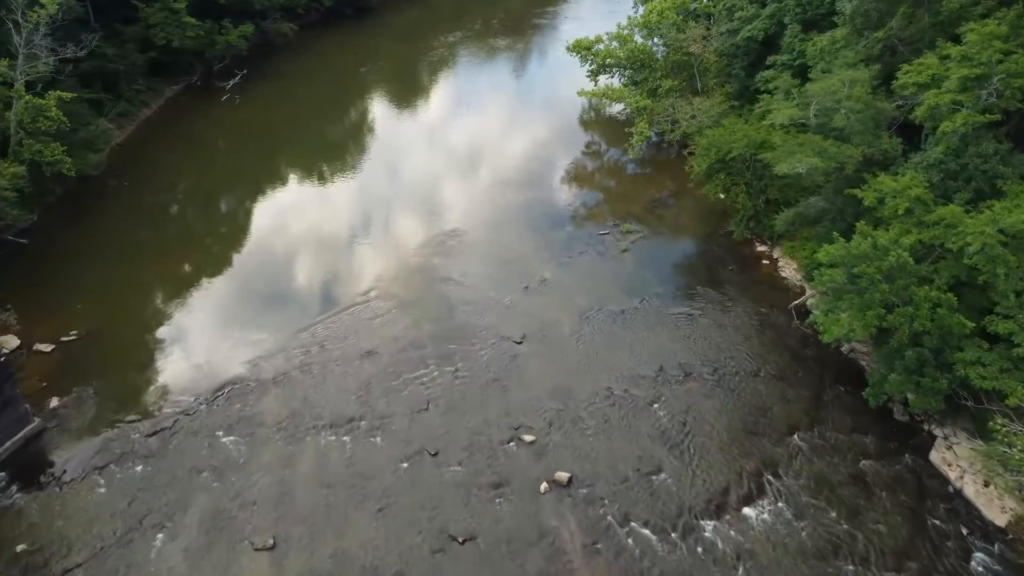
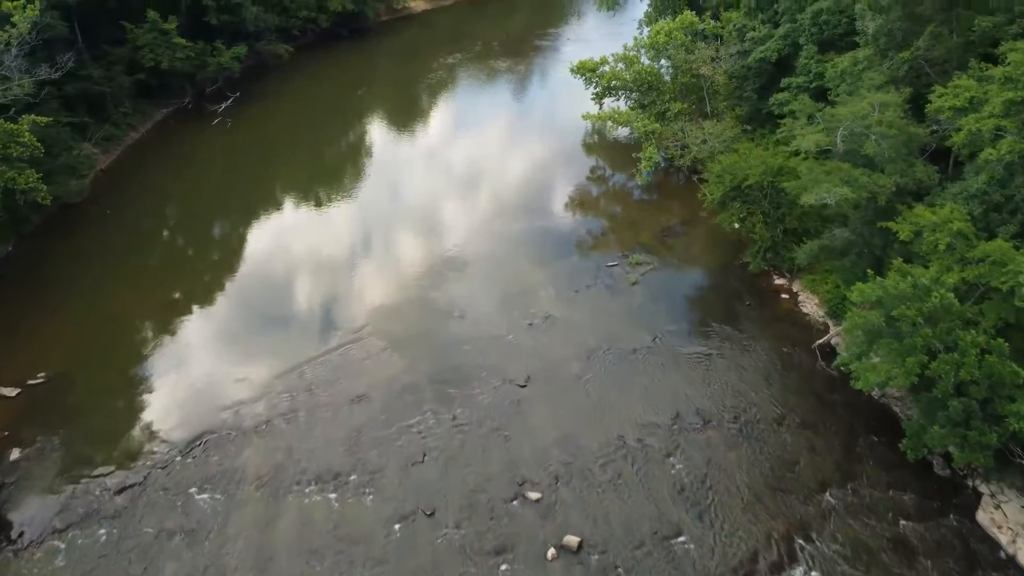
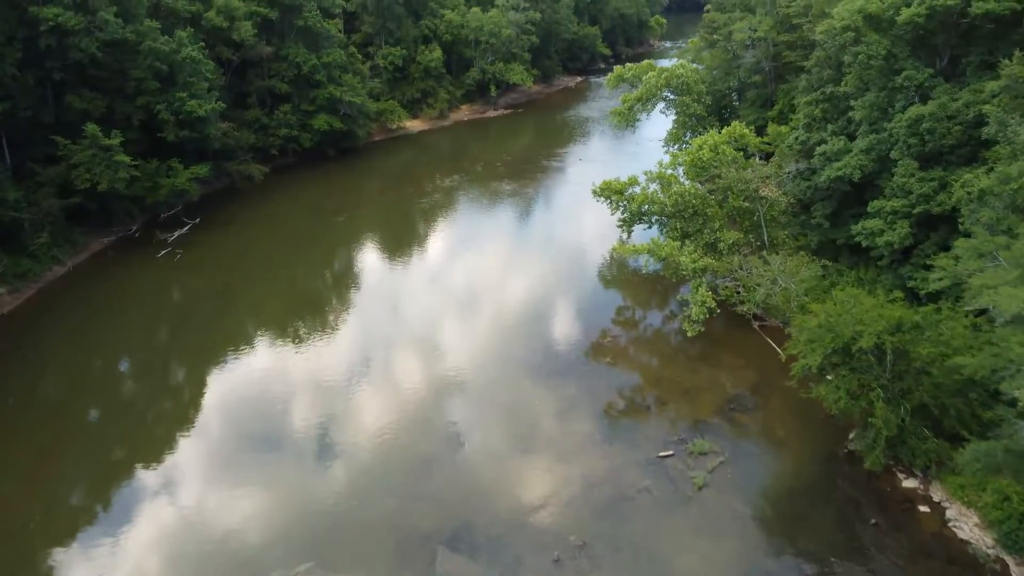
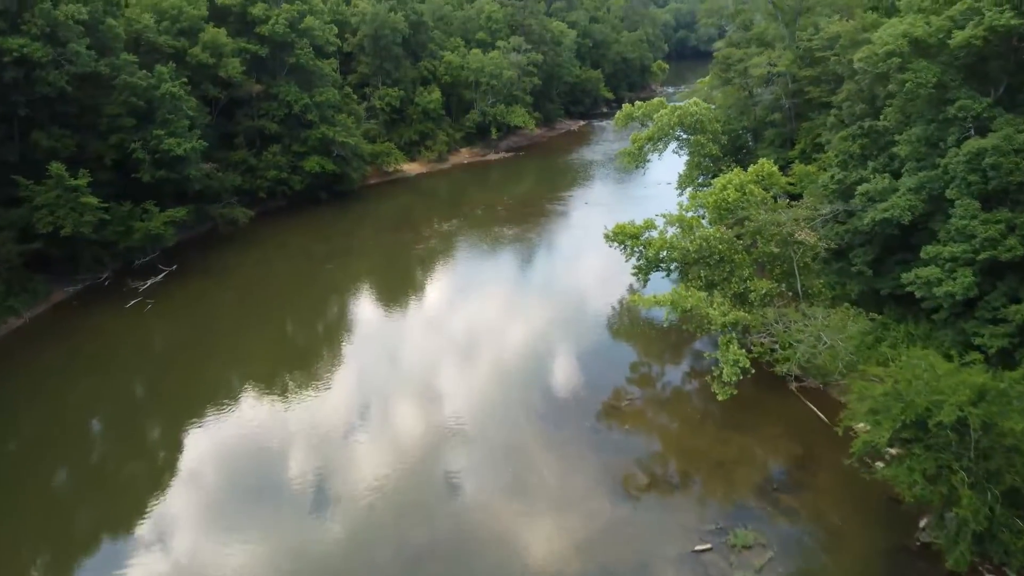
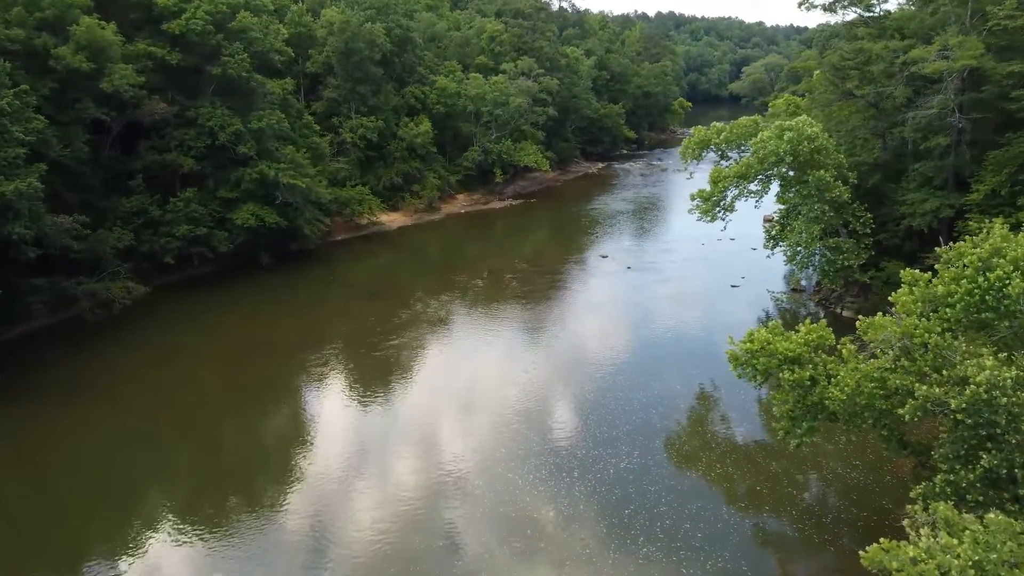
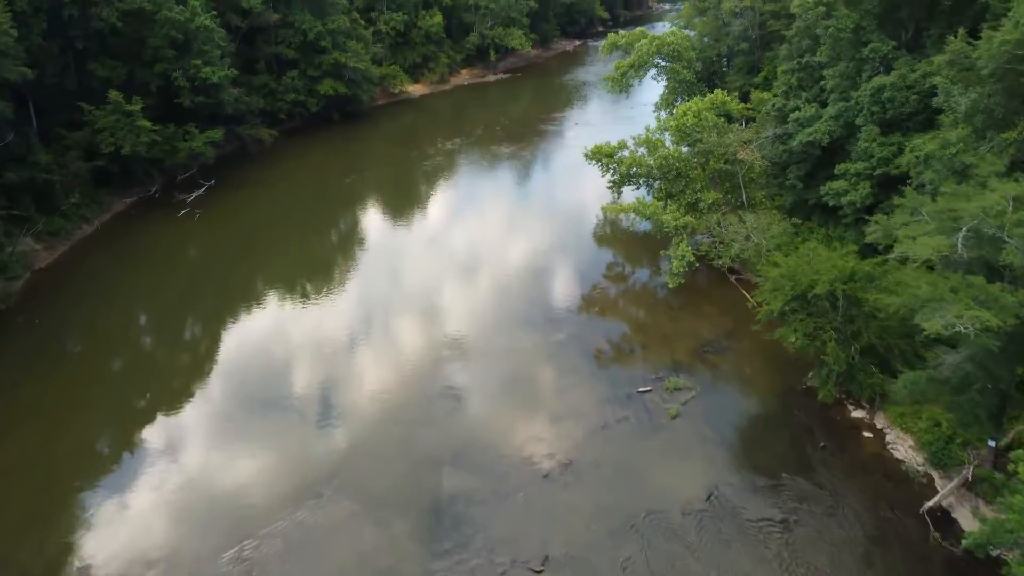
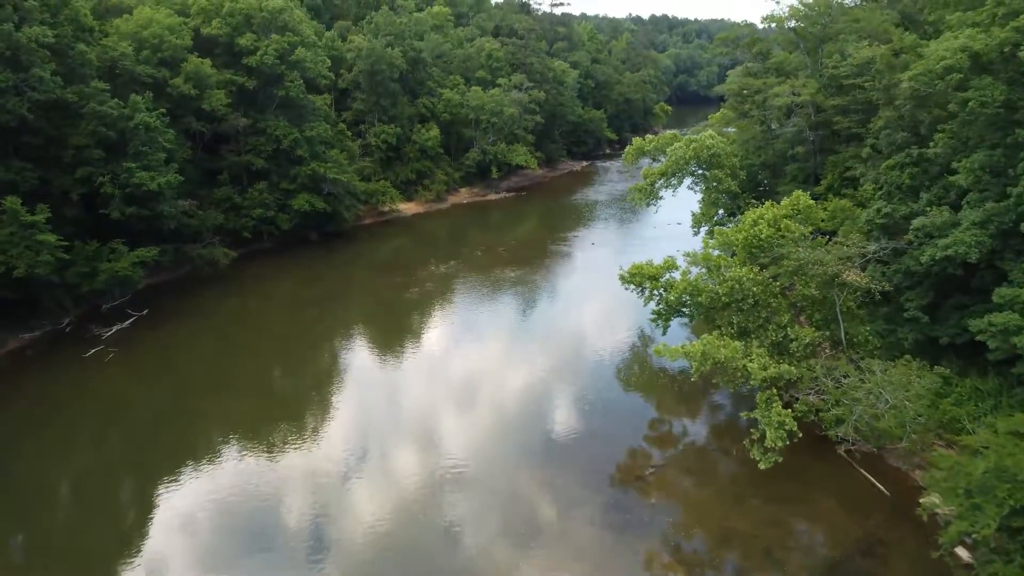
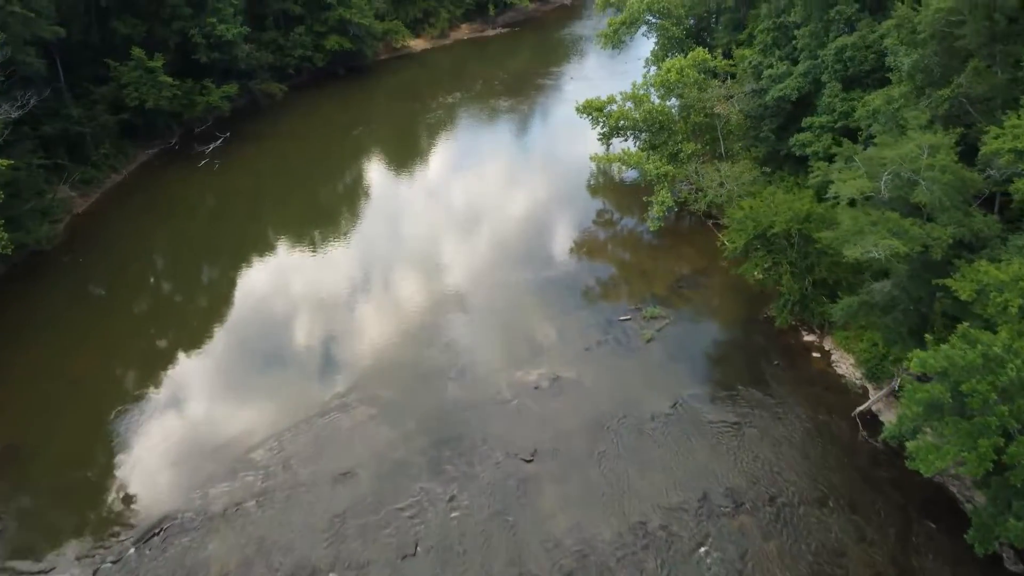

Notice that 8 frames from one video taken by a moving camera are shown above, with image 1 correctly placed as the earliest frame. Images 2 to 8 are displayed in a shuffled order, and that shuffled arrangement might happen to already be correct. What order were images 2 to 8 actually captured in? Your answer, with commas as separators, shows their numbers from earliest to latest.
2, 8, 6, 3, 4, 7, 5
